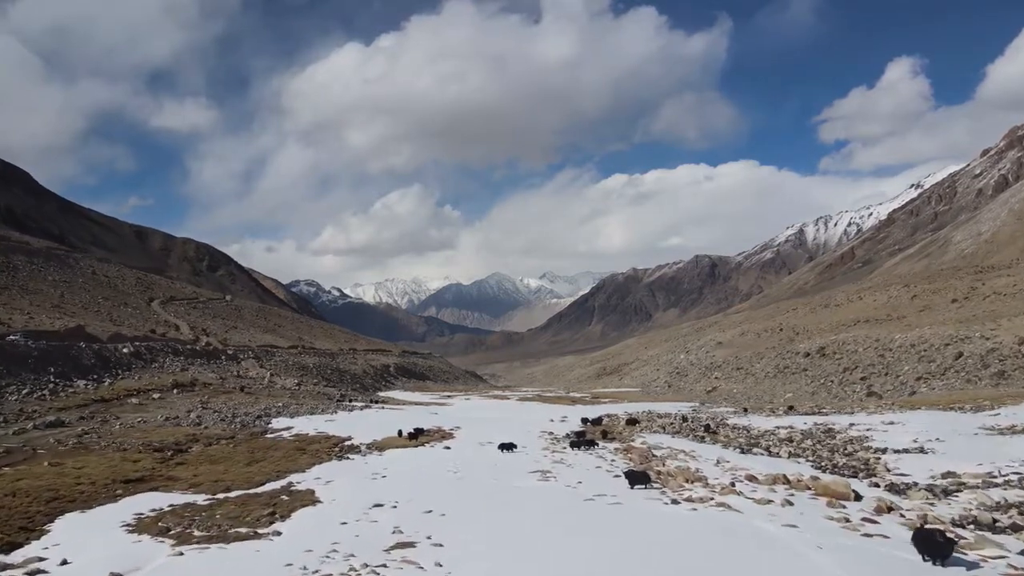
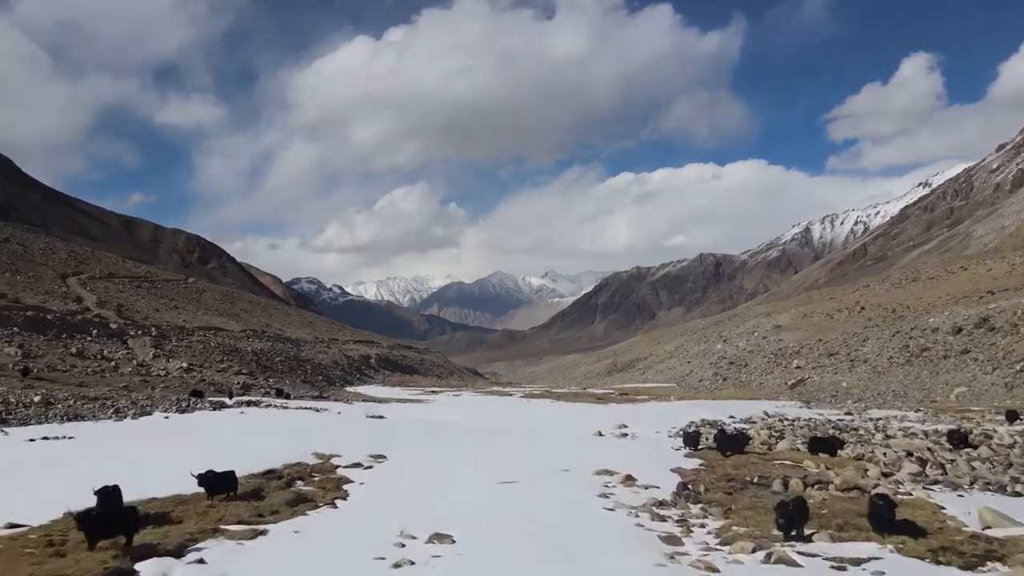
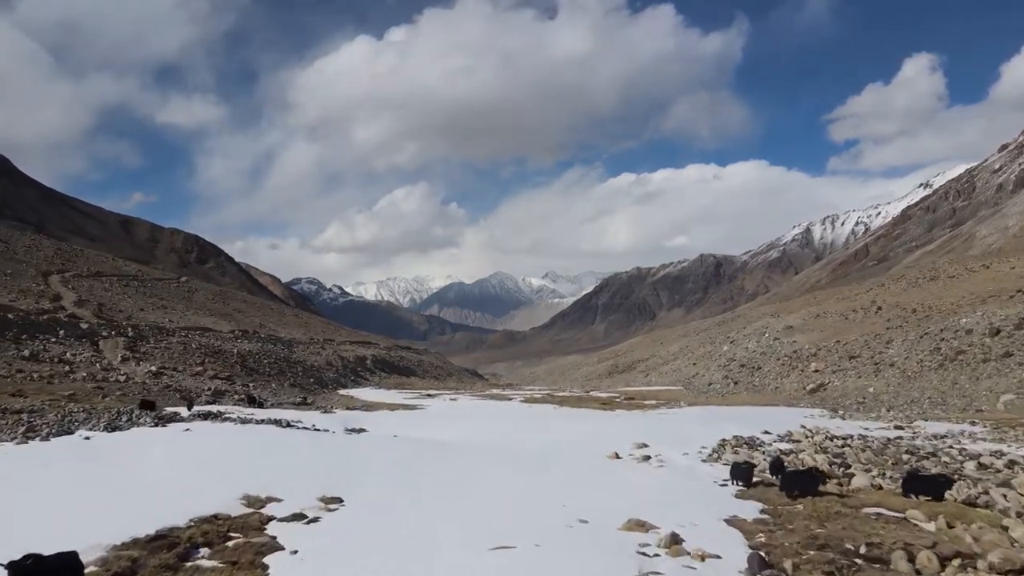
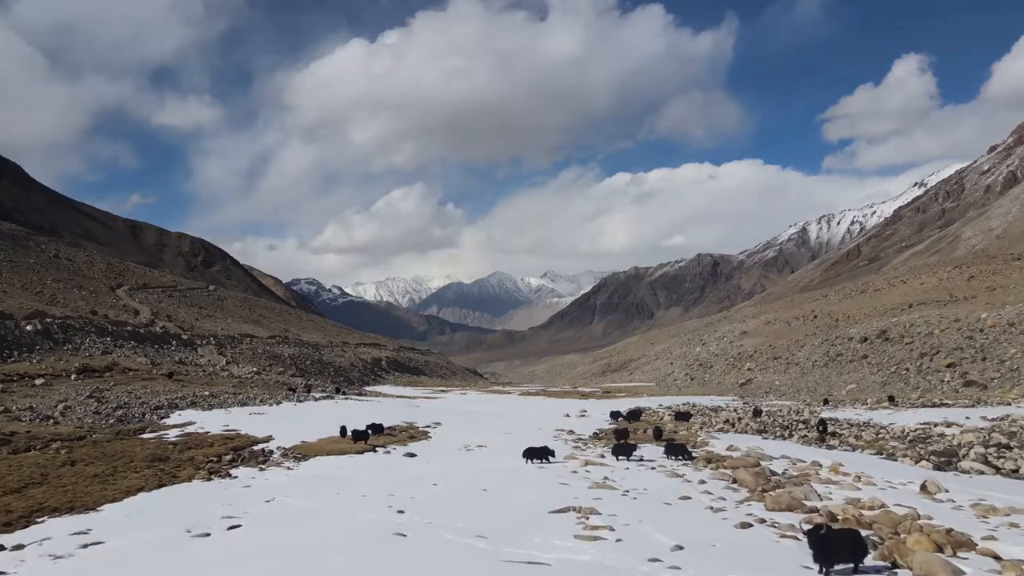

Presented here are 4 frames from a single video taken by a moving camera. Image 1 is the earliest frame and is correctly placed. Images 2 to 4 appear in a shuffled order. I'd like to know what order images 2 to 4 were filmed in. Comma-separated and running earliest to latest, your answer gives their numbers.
4, 2, 3
